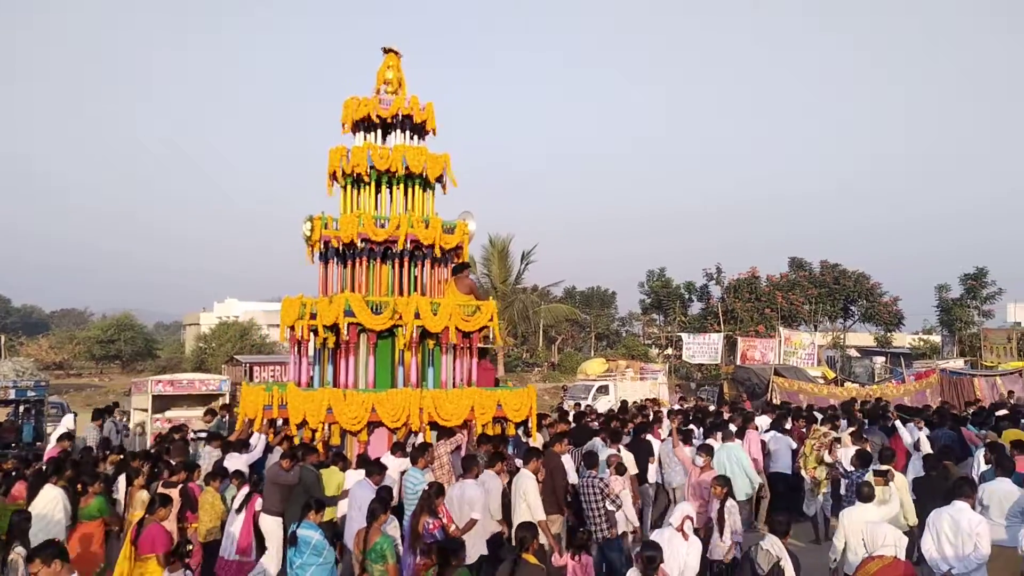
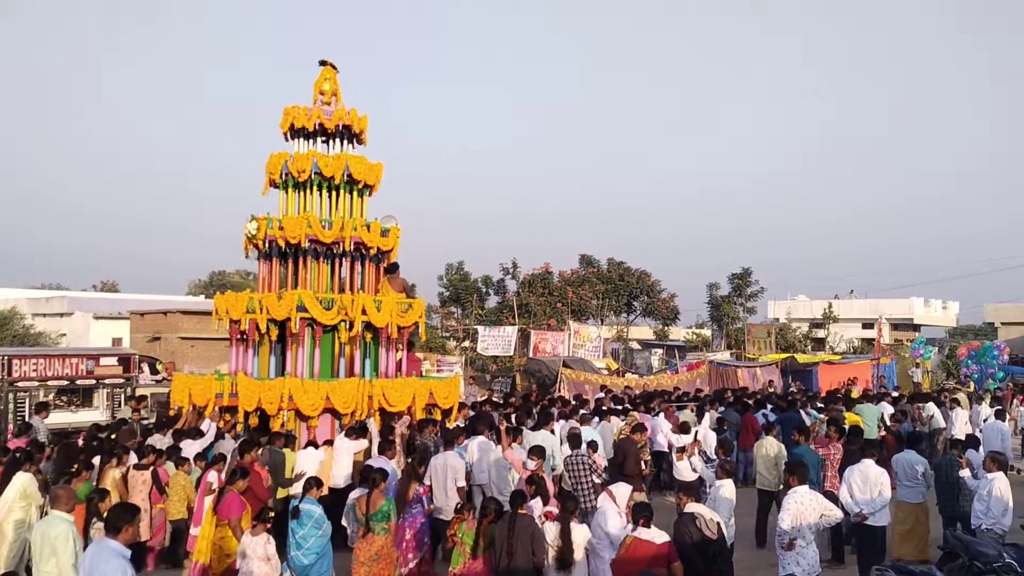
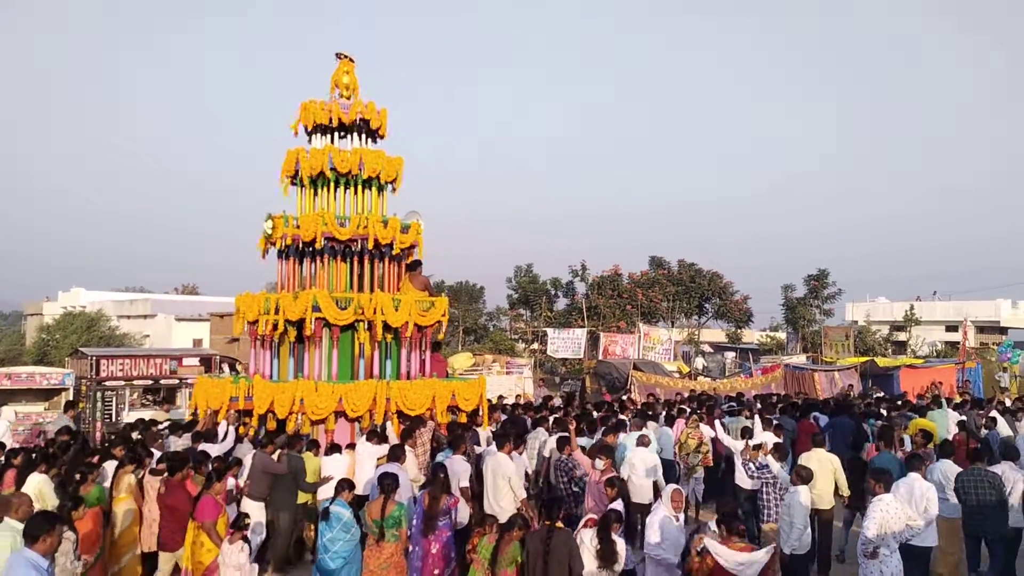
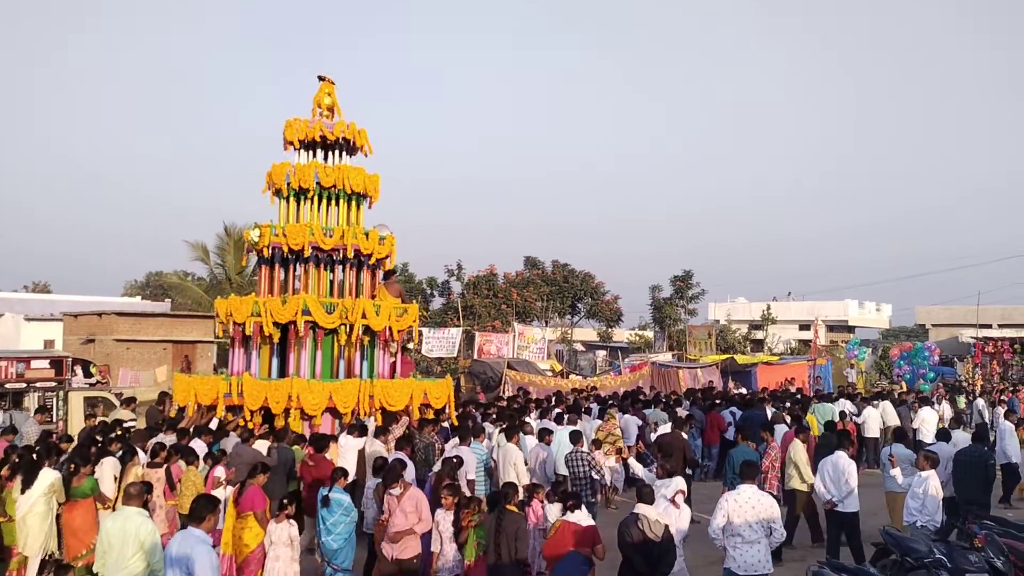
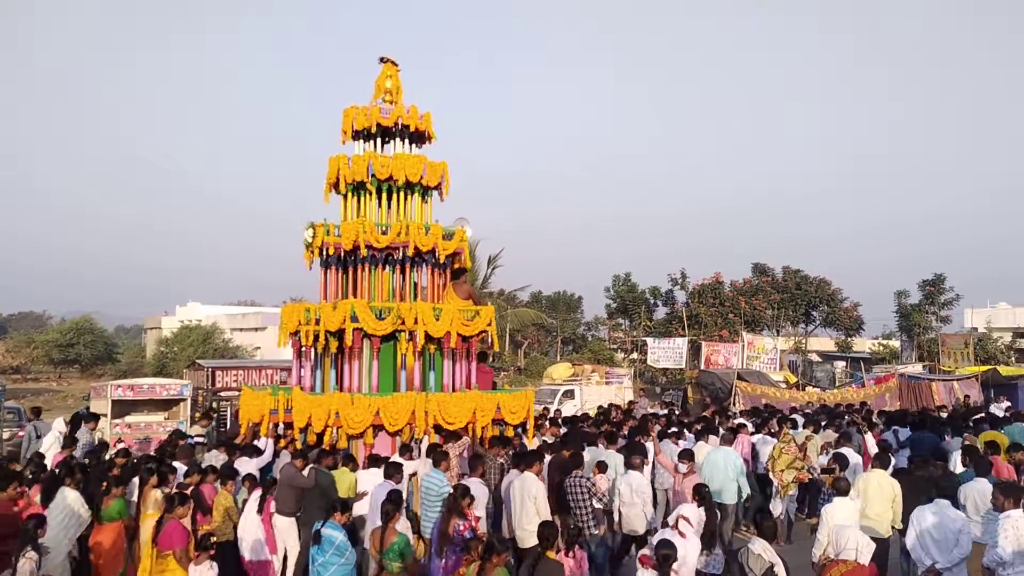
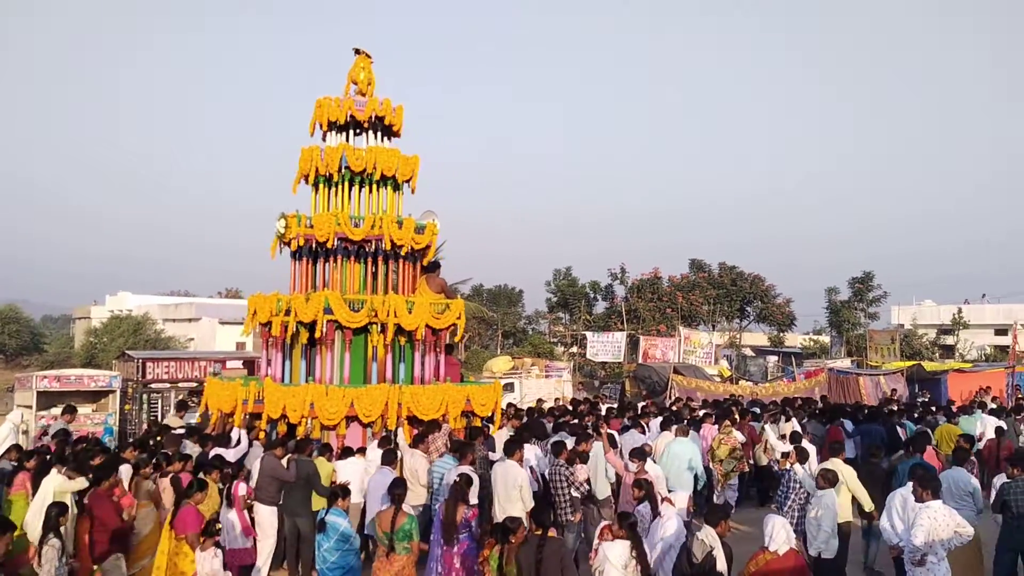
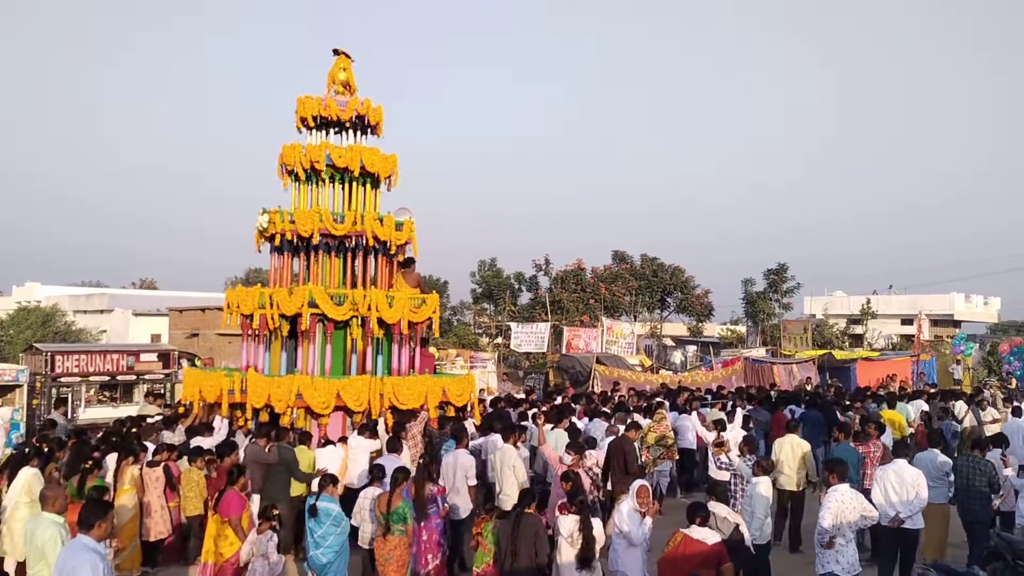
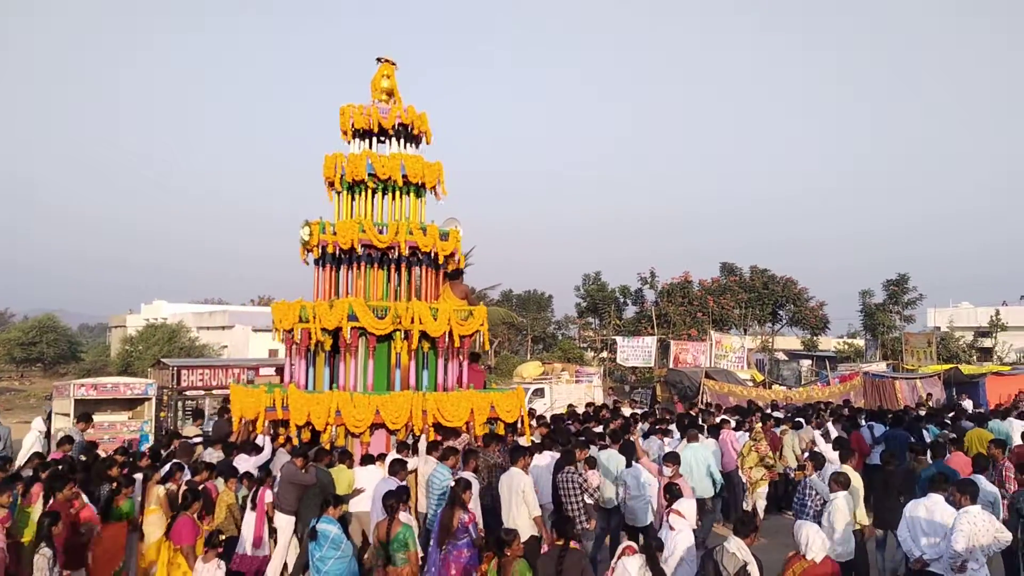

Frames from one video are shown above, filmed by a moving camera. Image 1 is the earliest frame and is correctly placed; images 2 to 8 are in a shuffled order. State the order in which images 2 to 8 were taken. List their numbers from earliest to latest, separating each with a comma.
5, 8, 6, 3, 7, 2, 4
